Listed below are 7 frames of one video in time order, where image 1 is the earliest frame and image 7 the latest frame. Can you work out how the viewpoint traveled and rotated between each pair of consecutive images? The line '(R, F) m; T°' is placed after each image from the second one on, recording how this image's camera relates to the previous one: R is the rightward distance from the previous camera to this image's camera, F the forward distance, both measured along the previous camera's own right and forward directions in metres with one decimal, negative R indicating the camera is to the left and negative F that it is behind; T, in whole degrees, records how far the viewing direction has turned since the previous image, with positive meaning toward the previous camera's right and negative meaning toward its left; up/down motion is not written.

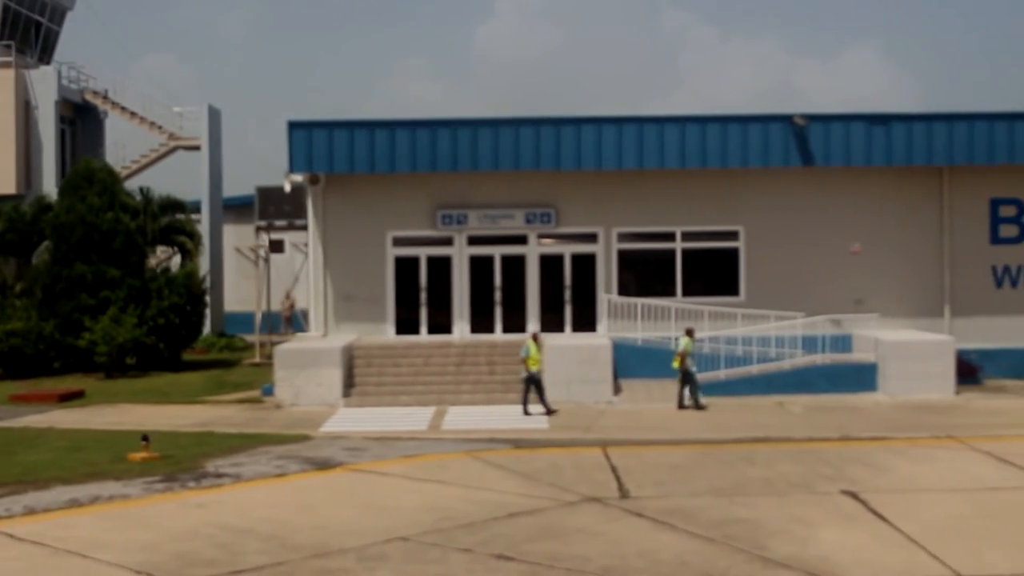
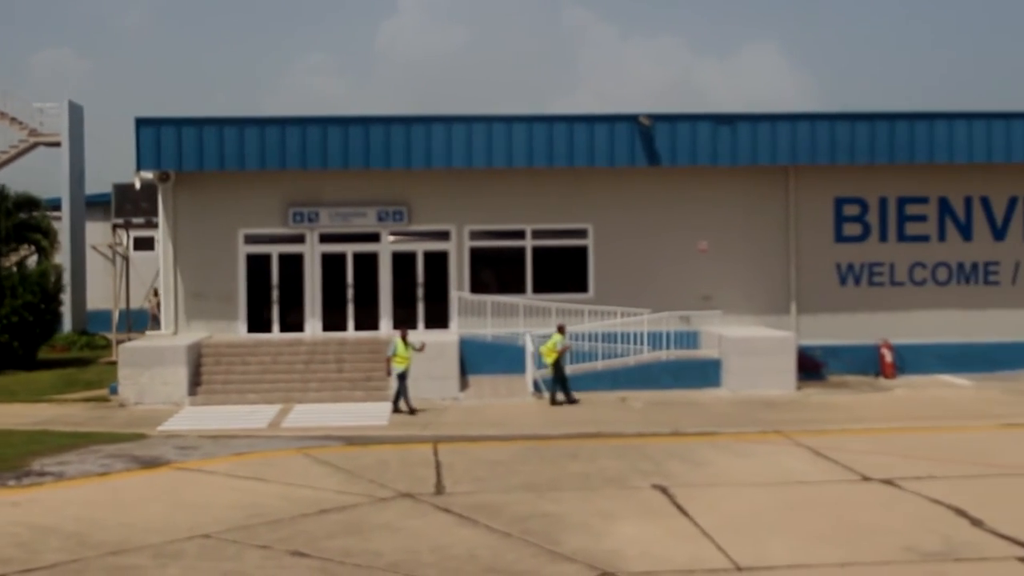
(+1.7, -0.2) m; +2°
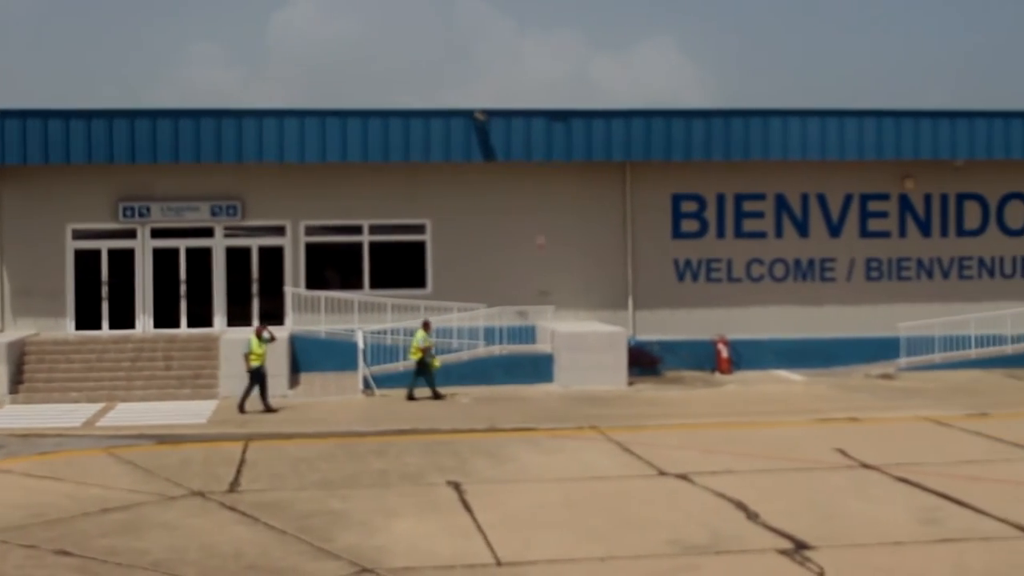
(+1.9, +0.1) m; +3°
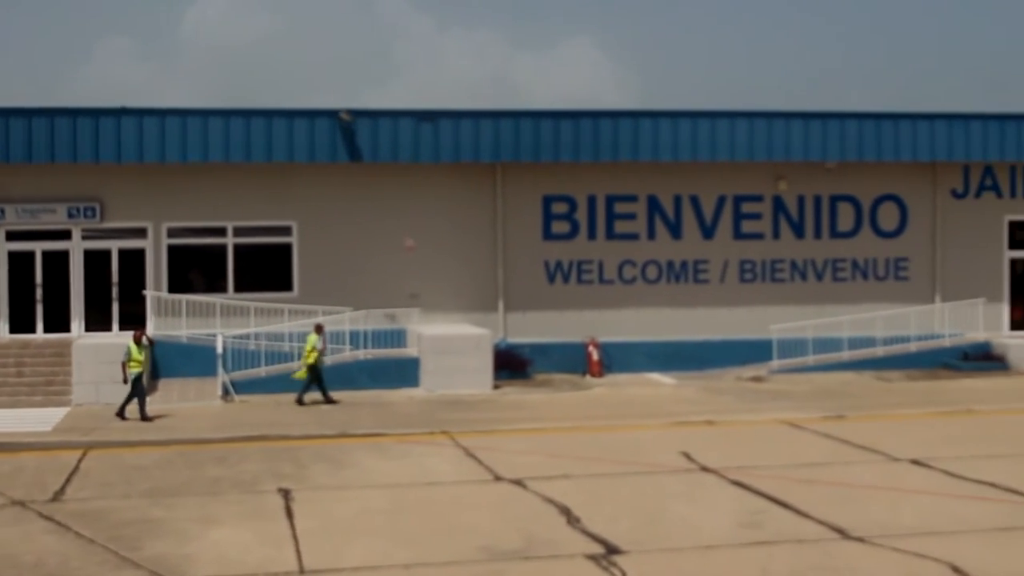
(+1.6, +0.3) m; +2°
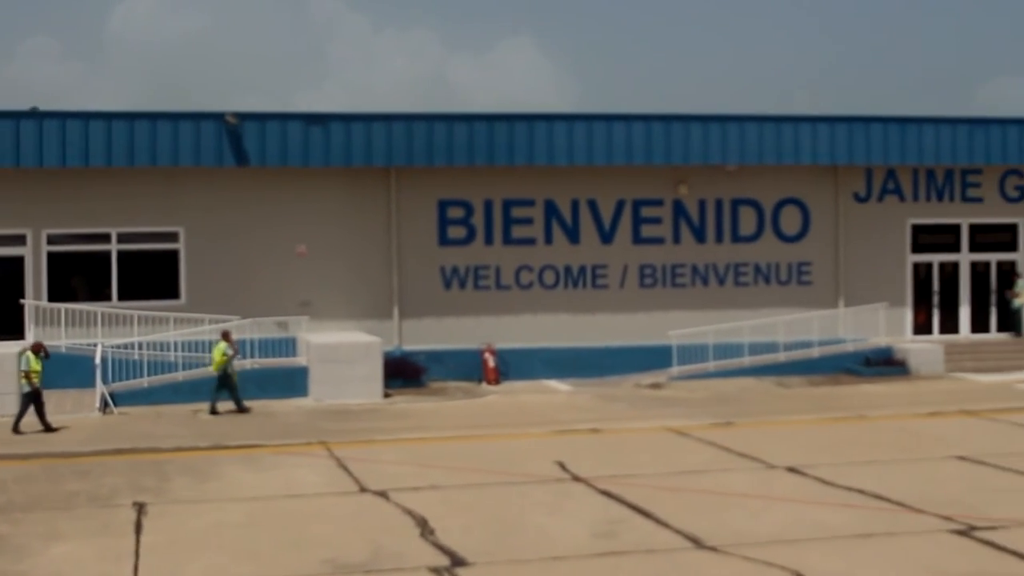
(+1.3, +0.5) m; +2°
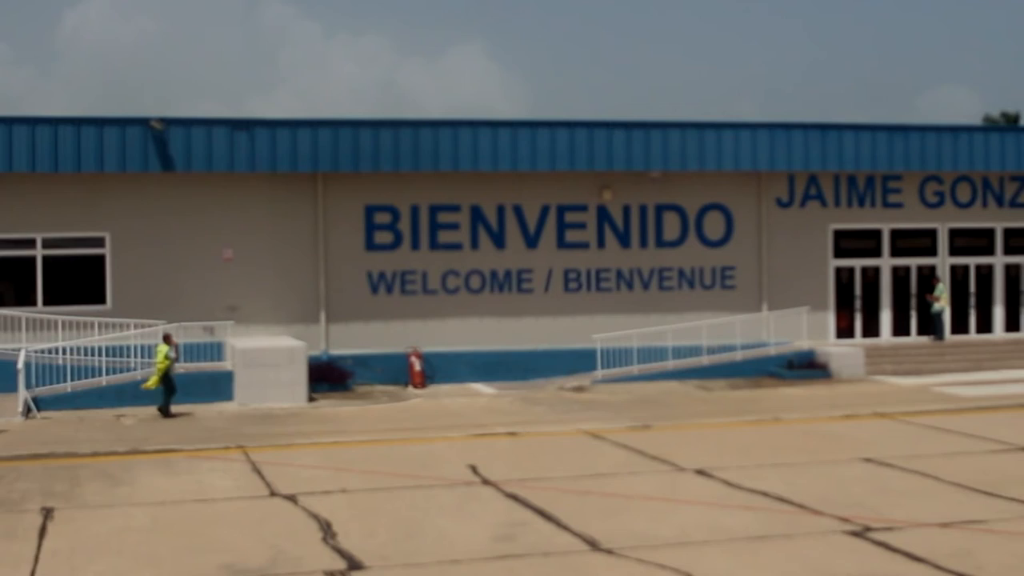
(+0.7, -0.3) m; +2°
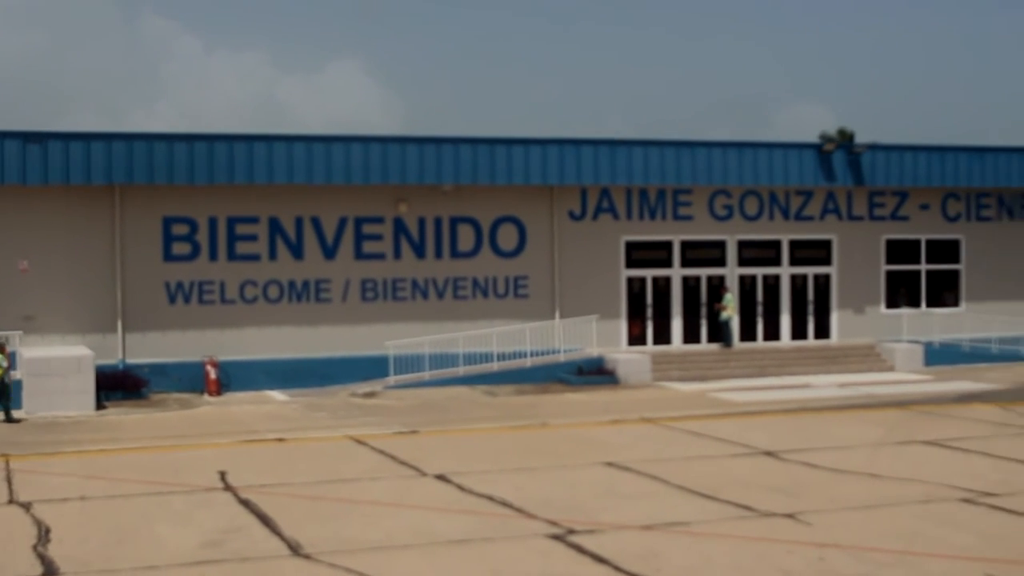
(+2.6, -0.9) m; +3°
